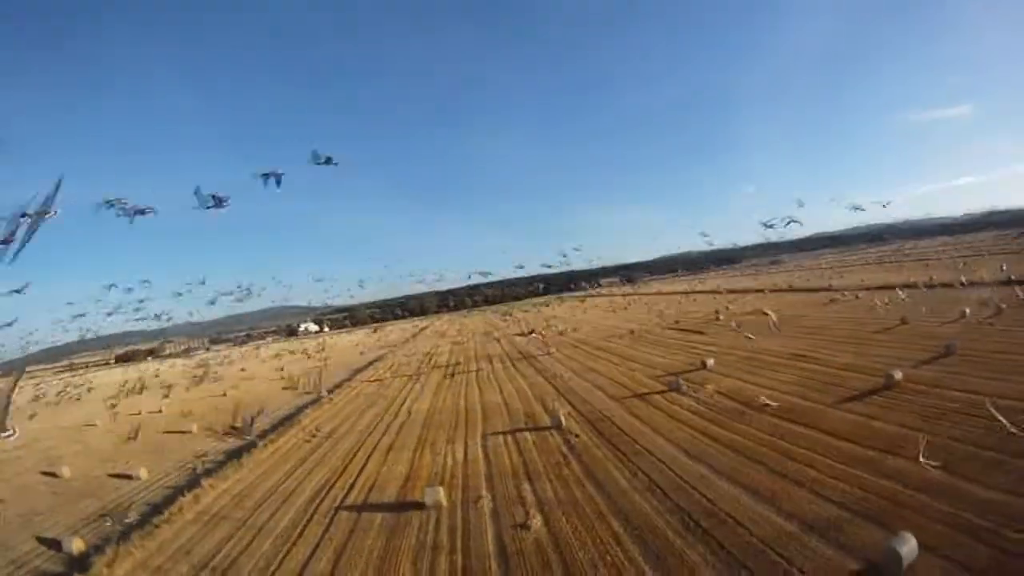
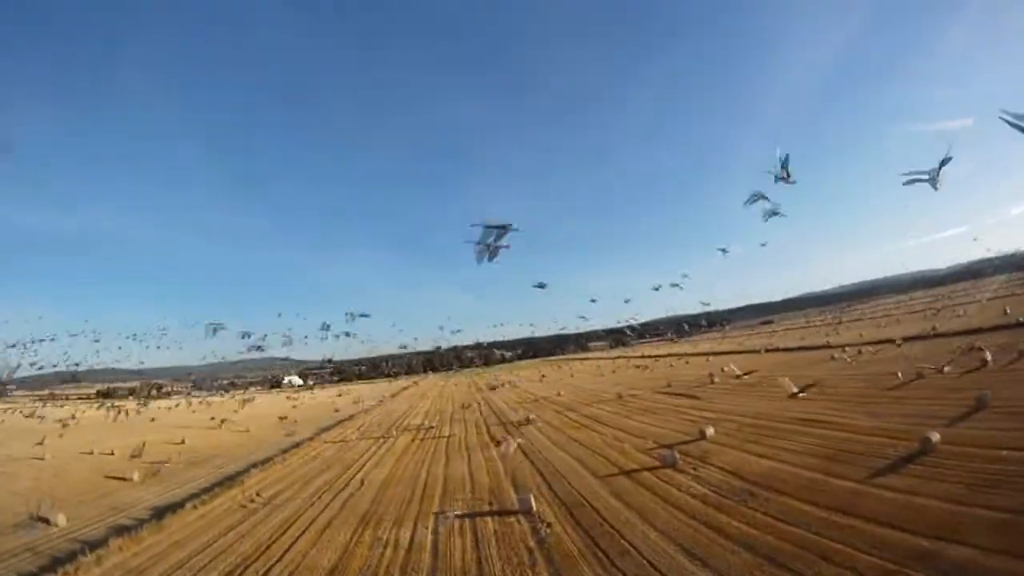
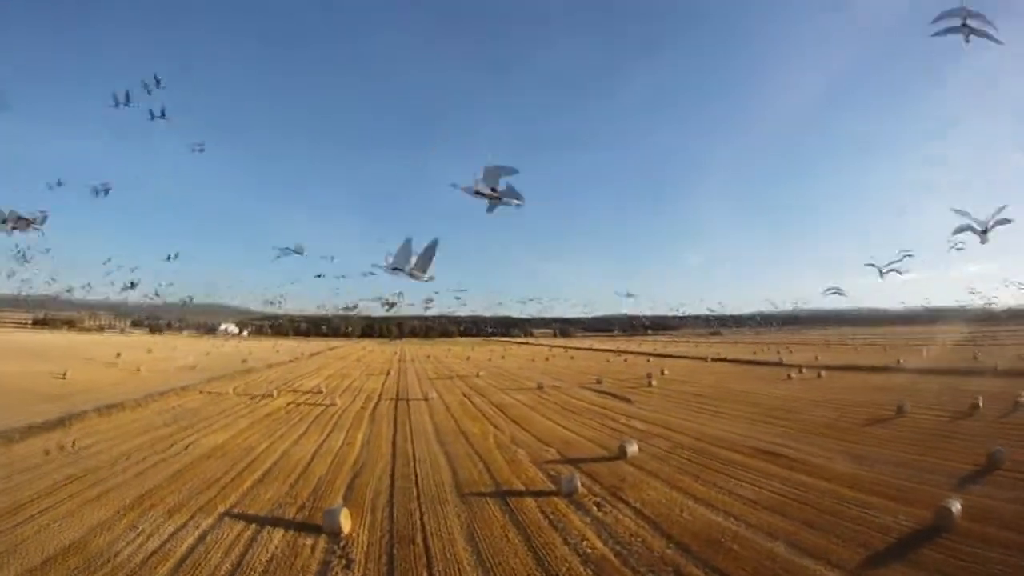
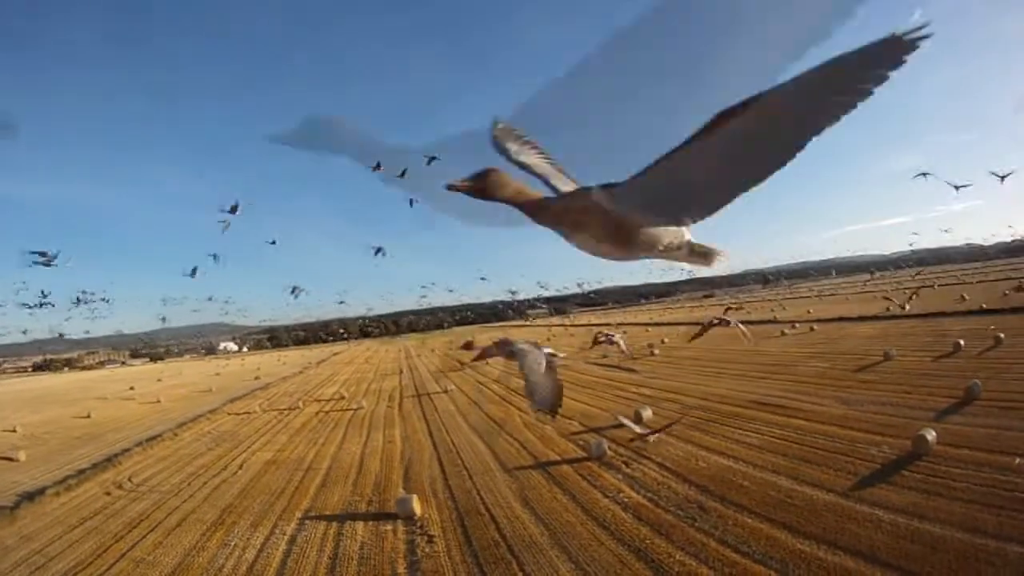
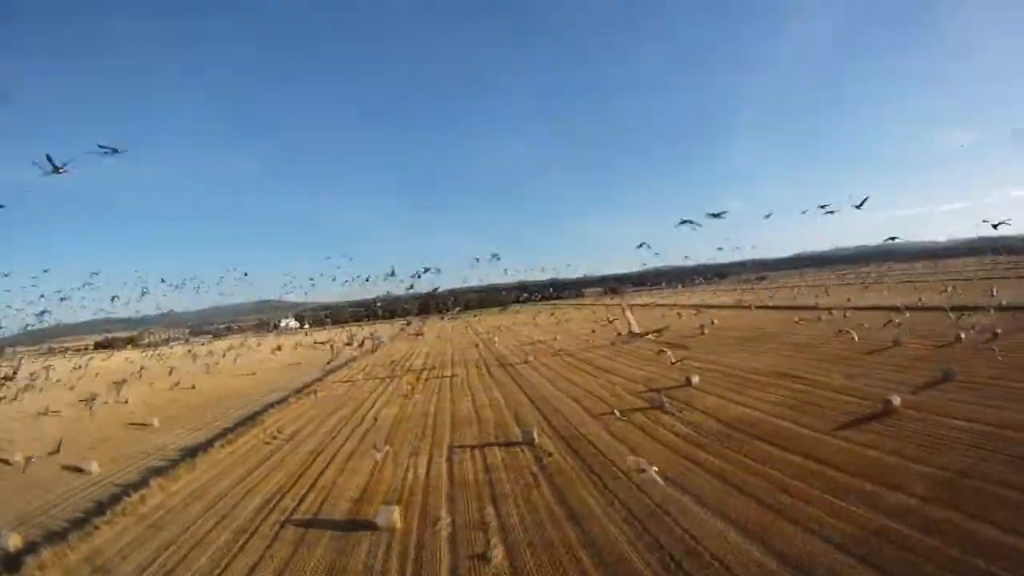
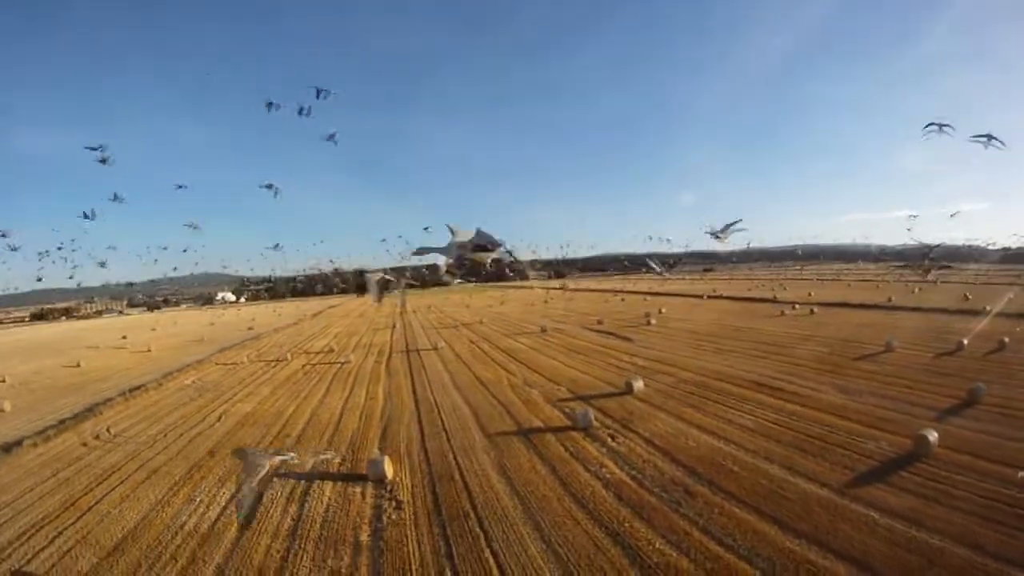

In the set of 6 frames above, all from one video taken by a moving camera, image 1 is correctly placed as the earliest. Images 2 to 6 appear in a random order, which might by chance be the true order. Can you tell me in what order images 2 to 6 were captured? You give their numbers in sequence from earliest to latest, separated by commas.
5, 2, 4, 6, 3
